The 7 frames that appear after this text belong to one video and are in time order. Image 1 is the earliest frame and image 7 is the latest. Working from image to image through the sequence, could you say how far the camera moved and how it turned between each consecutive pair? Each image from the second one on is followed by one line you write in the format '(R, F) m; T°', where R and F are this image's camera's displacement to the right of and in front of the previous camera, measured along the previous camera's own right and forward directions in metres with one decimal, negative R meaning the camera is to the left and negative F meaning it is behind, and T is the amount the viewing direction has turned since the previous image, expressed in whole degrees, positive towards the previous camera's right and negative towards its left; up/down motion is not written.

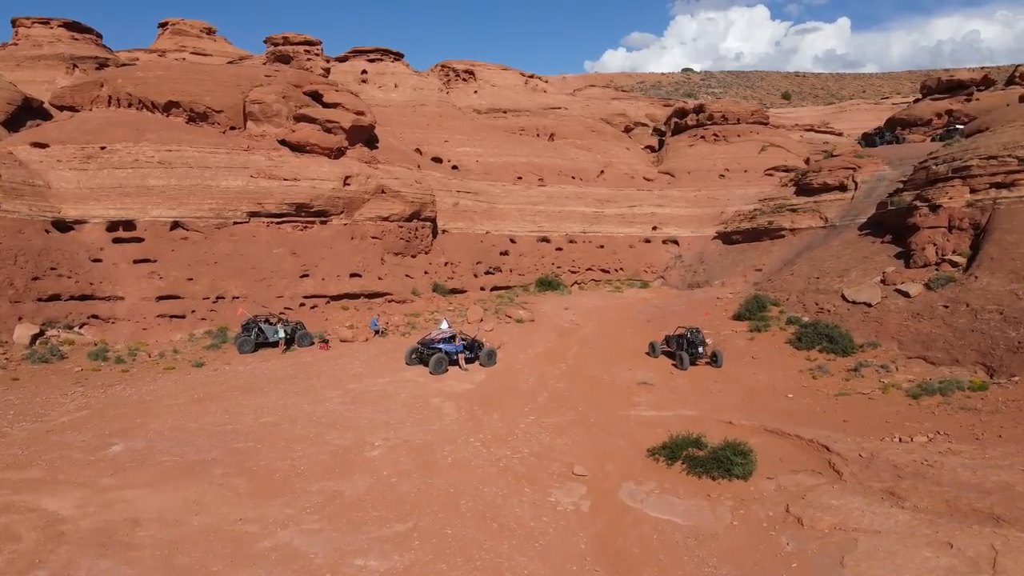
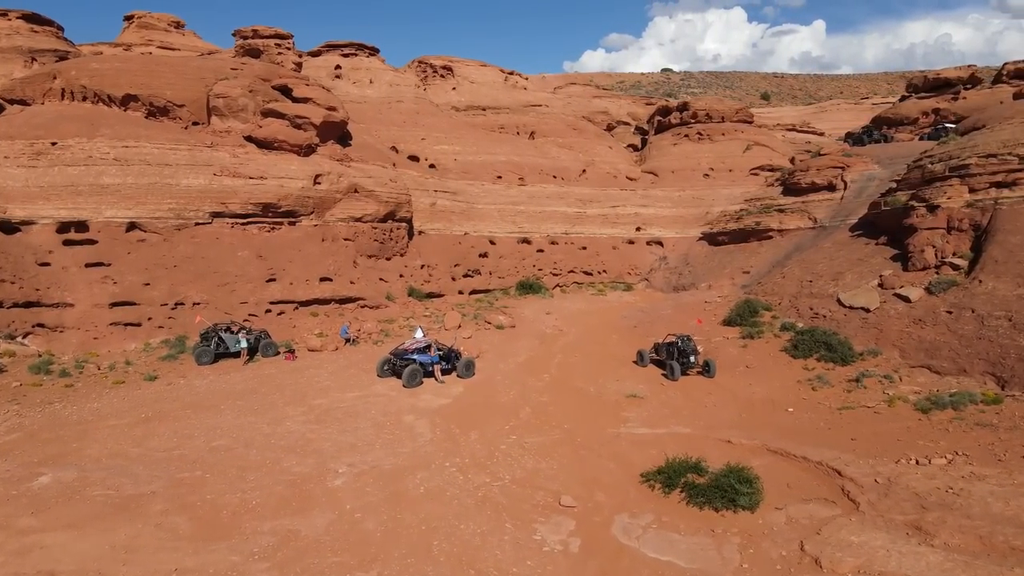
(0.0, +0.9) m; +2°
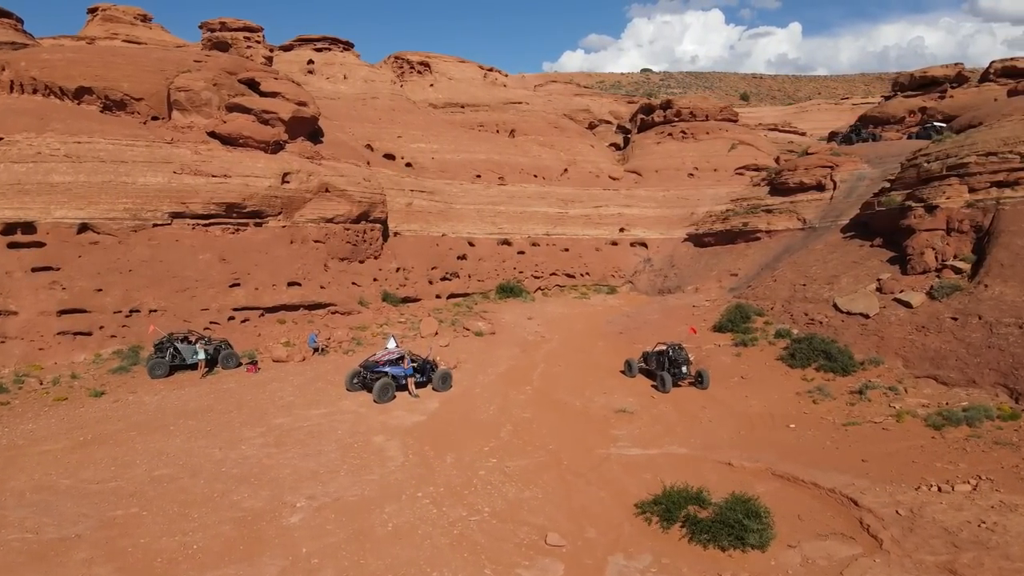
(0.0, +0.8) m; +2°
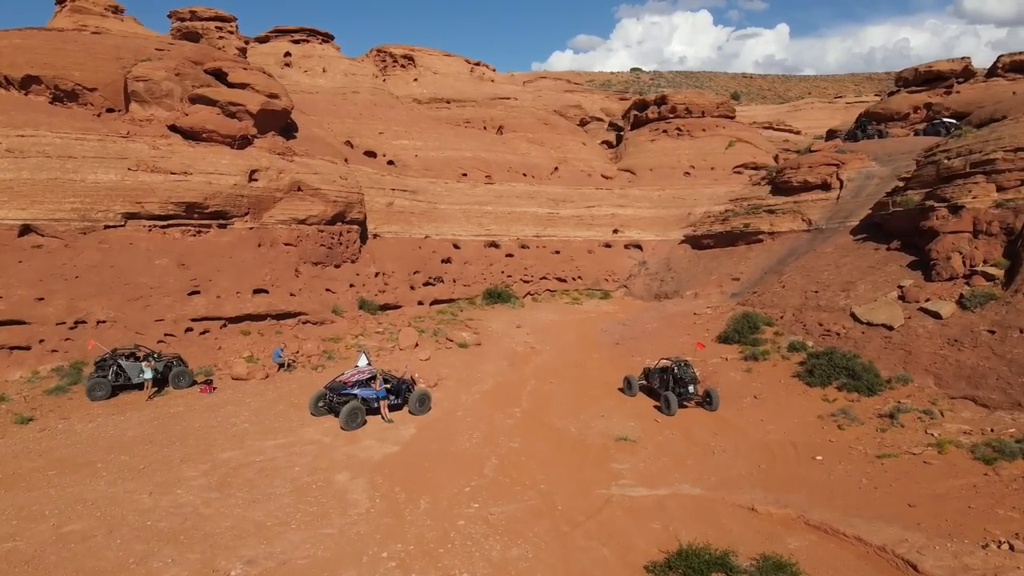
(+0.1, +1.3) m; +1°
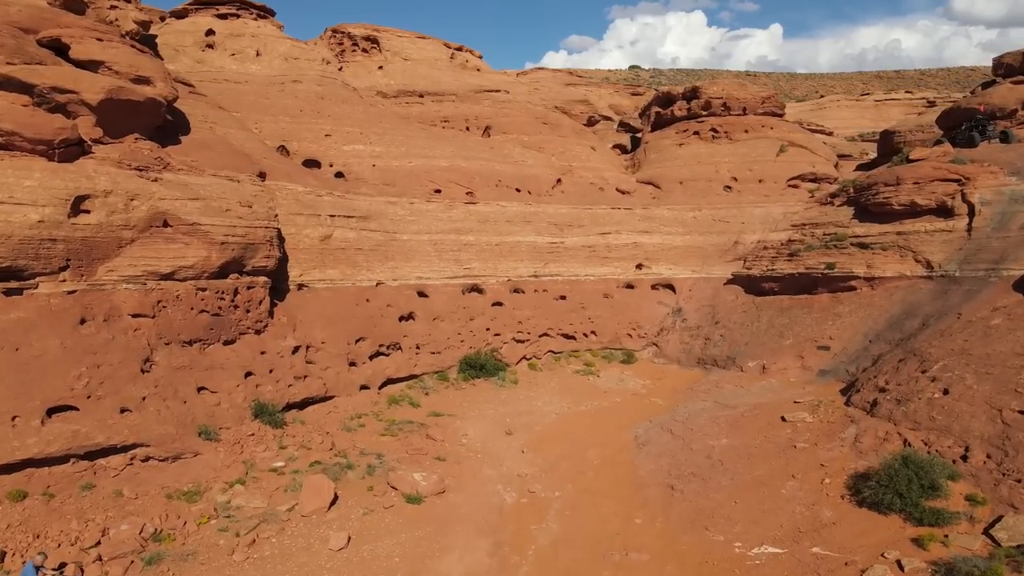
(+0.1, +6.0) m; +1°
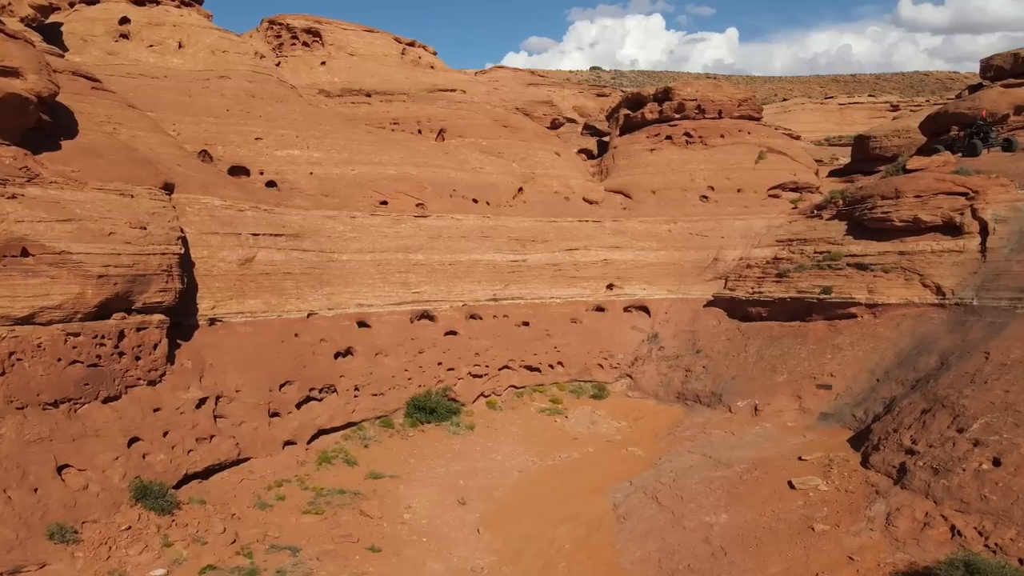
(+0.2, +2.0) m; +3°
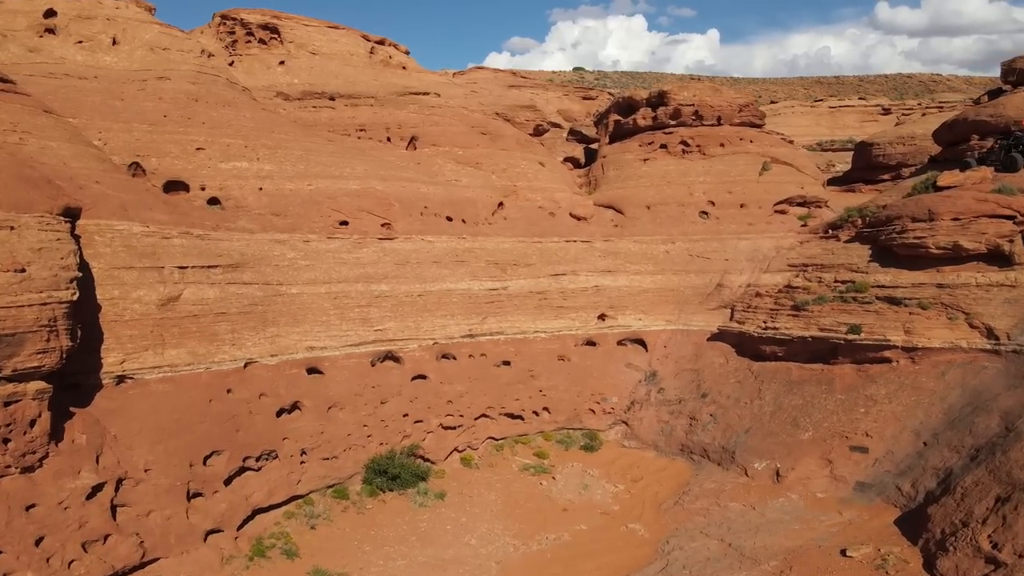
(+0.1, +1.9) m; +2°
